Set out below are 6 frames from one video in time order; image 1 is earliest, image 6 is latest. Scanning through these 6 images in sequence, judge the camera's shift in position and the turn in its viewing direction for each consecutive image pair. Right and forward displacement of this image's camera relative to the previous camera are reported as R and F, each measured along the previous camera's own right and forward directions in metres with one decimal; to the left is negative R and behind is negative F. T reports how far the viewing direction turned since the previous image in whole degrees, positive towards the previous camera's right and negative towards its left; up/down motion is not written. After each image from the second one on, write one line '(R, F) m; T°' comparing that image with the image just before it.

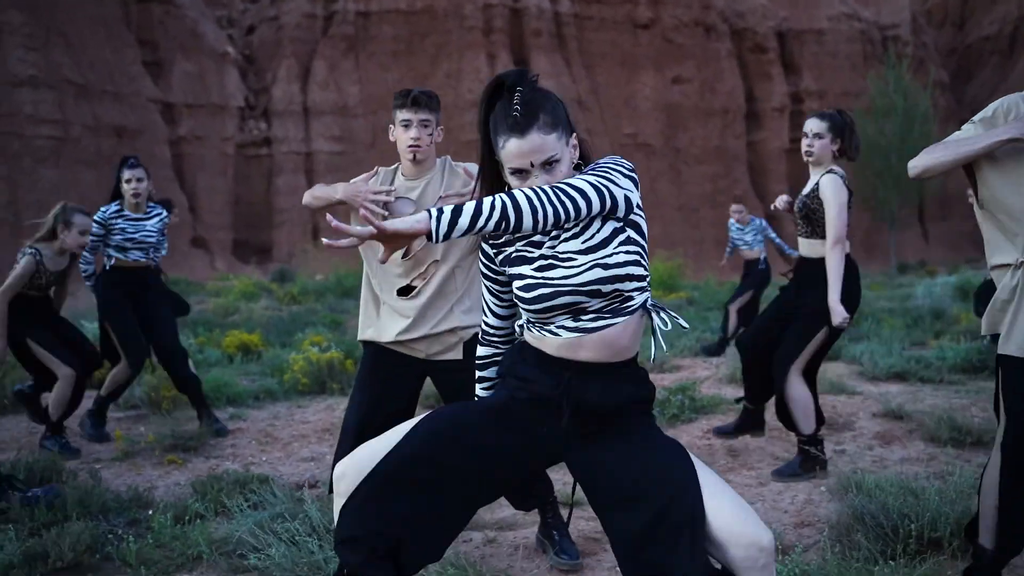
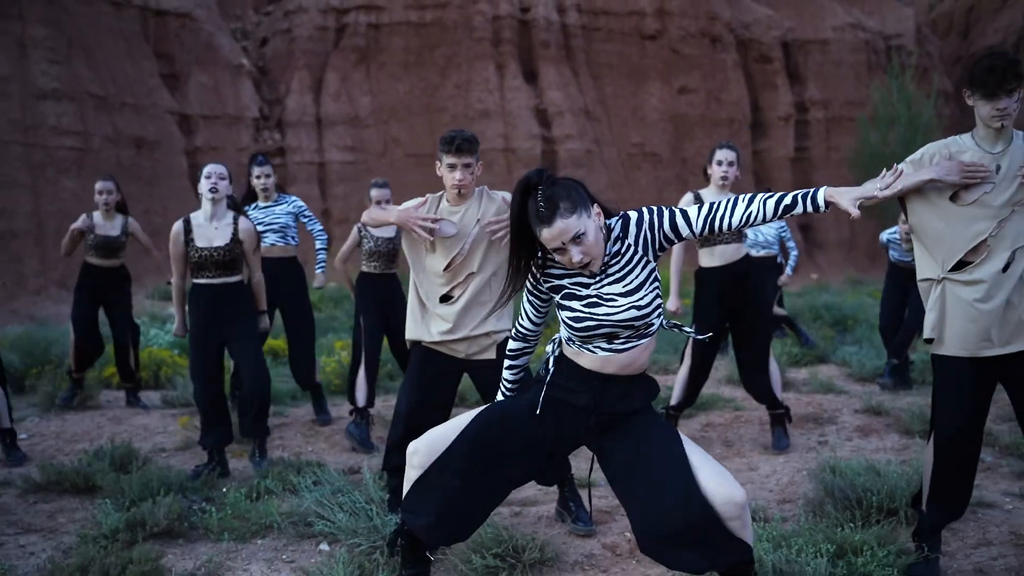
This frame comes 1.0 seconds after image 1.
(-0.1, -0.6) m; 0°
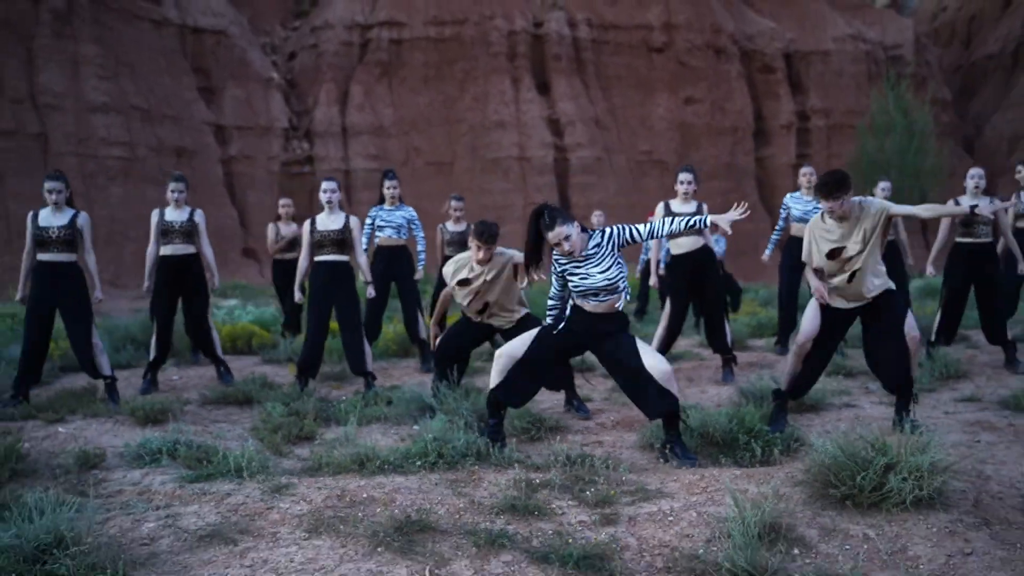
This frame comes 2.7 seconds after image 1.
(-0.1, -2.3) m; -1°
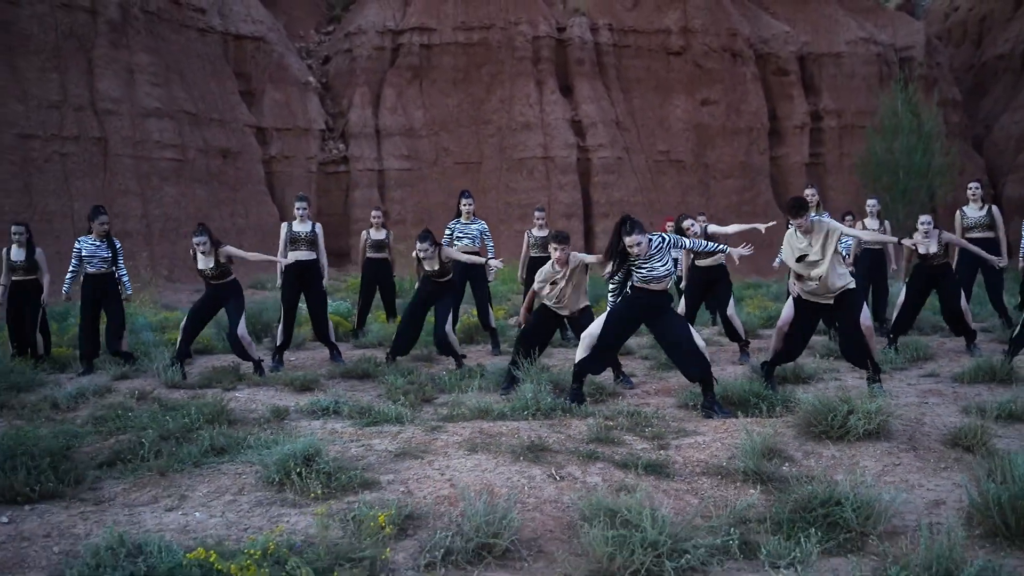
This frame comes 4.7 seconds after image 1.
(-0.5, -2.0) m; -1°
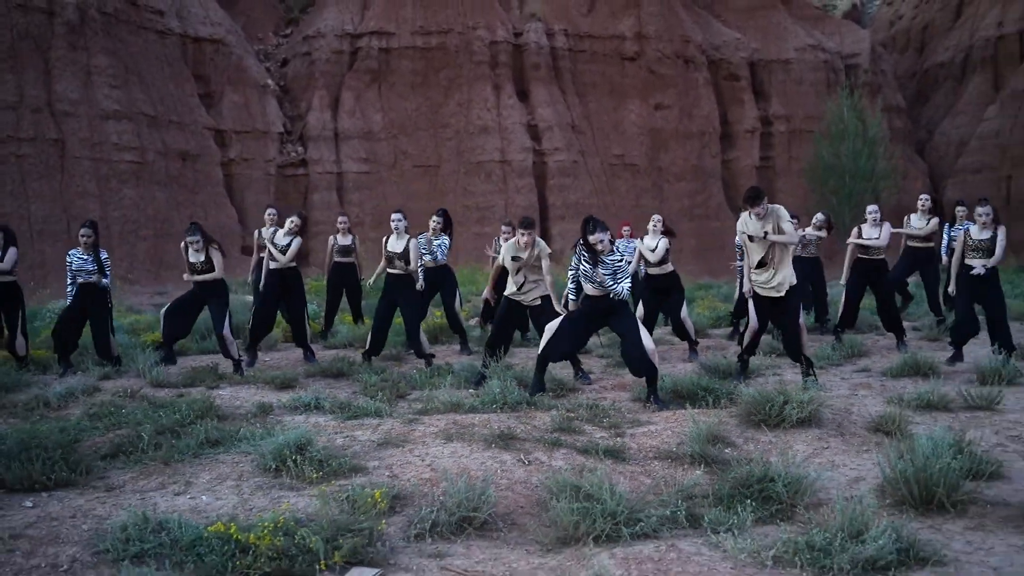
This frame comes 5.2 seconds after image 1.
(-0.1, -0.6) m; +3°
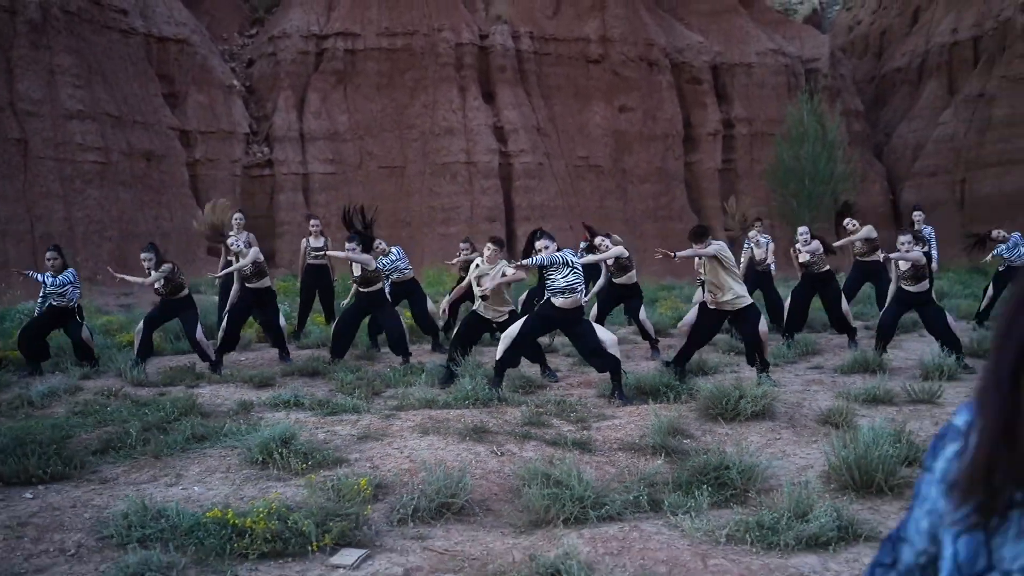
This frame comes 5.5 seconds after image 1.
(-0.1, -0.4) m; +2°
